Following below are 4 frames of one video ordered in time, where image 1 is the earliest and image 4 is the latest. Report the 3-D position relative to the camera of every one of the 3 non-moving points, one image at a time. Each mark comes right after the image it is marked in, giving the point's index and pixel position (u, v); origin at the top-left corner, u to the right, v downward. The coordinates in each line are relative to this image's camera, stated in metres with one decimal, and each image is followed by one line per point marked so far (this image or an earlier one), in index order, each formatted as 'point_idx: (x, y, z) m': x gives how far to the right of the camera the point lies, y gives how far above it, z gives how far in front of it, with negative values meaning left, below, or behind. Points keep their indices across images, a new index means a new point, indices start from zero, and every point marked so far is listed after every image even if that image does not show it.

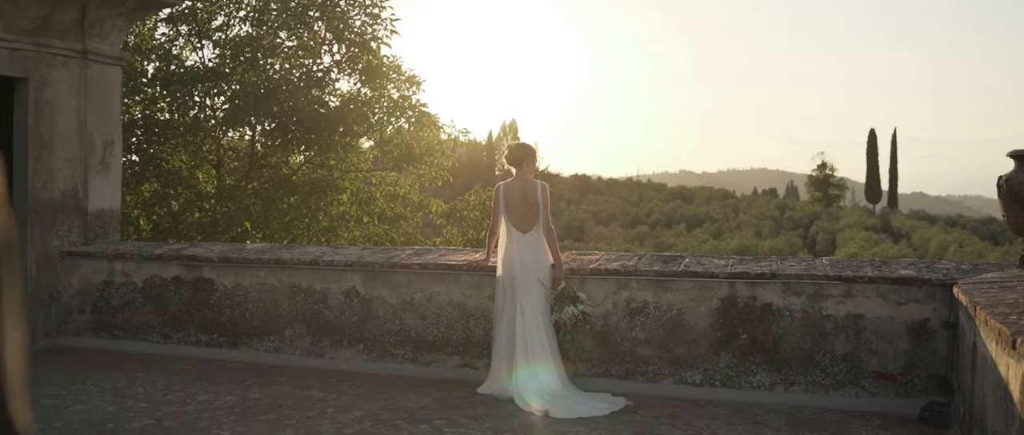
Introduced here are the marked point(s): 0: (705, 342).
0: (+1.2, -0.8, +6.2) m
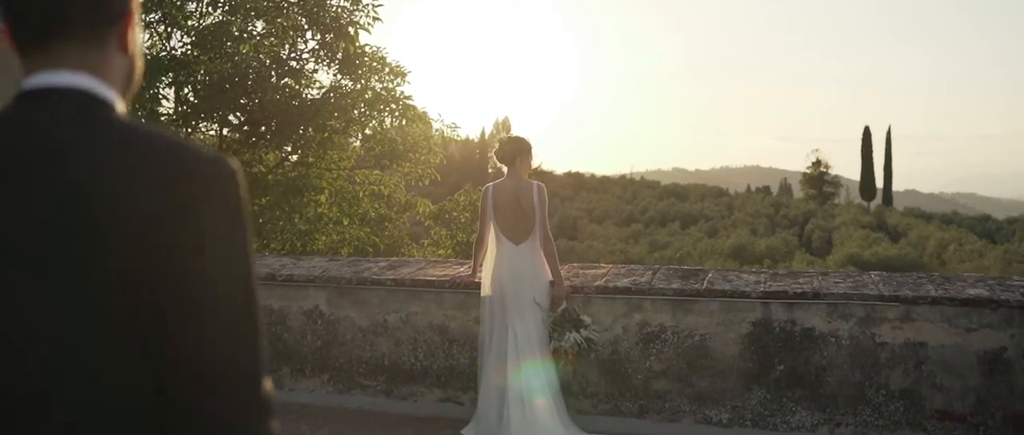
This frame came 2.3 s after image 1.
0: (+1.1, -0.8, +5.2) m
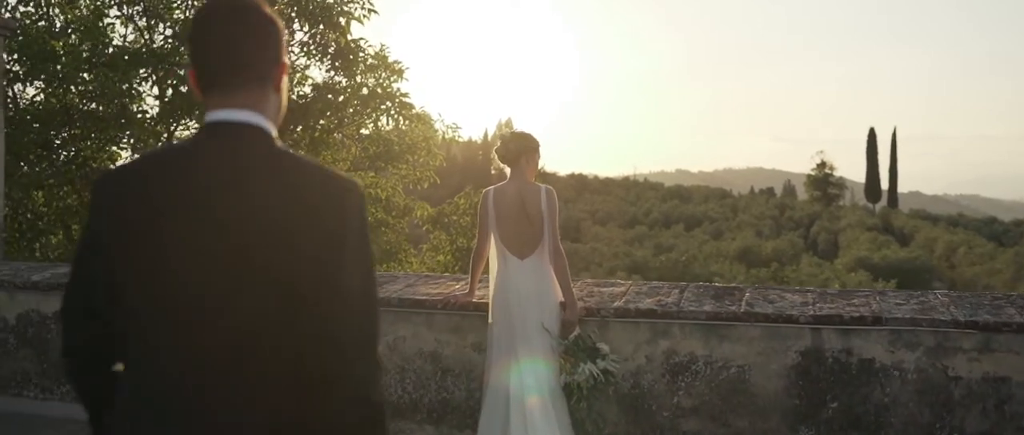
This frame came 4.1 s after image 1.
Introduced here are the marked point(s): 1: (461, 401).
0: (+1.1, -0.8, +4.4) m
1: (-0.2, -0.9, +4.8) m
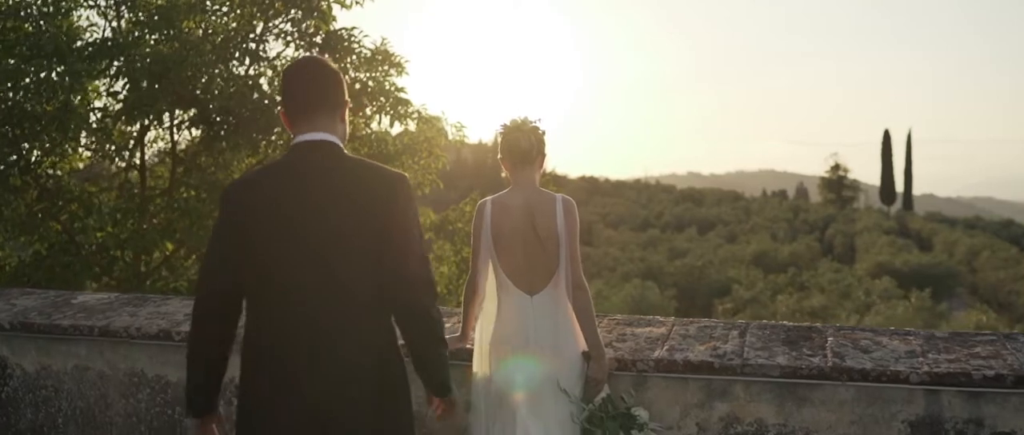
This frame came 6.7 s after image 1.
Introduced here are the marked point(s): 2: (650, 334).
0: (+1.2, -0.9, +3.2) m
1: (-0.2, -0.9, +3.7) m
2: (+0.5, -0.4, +3.6) m
